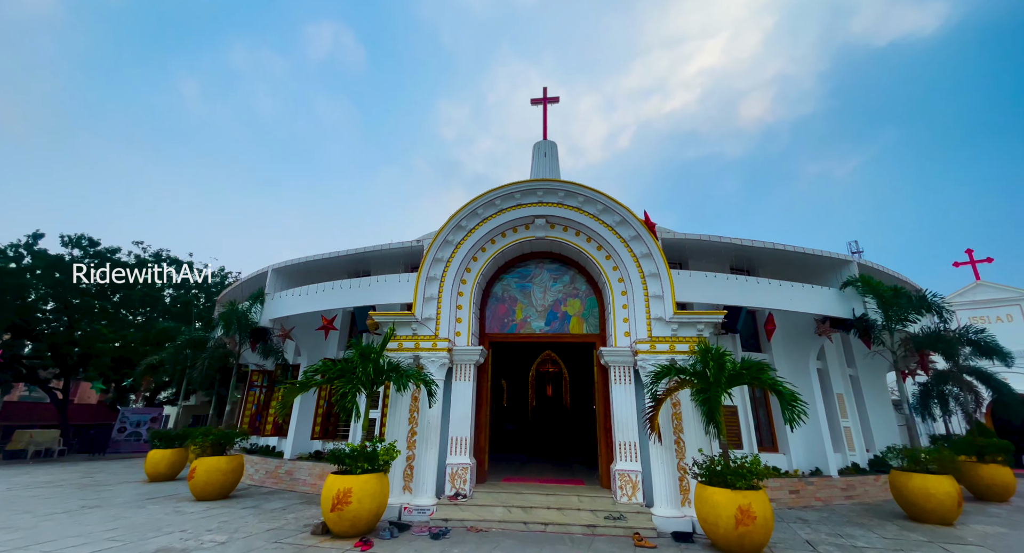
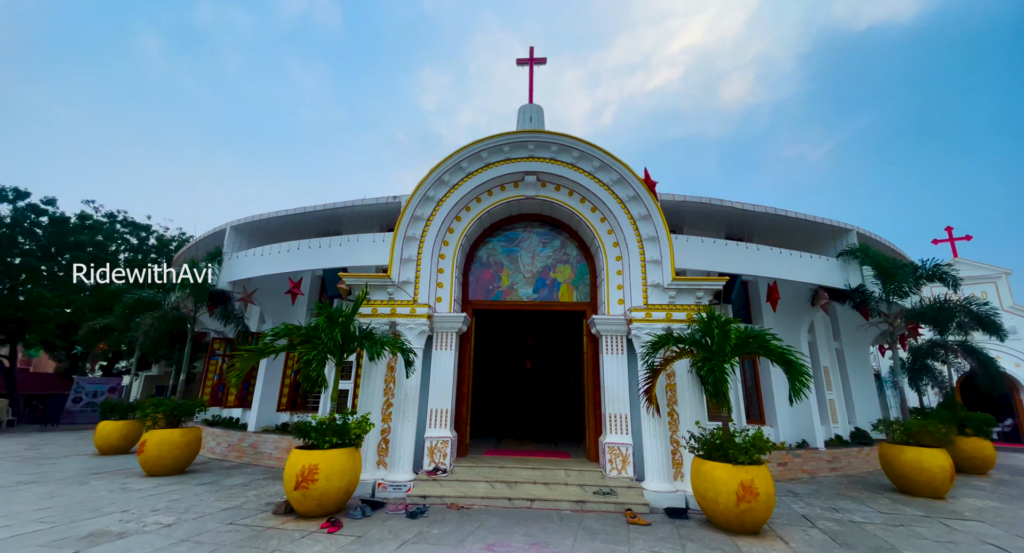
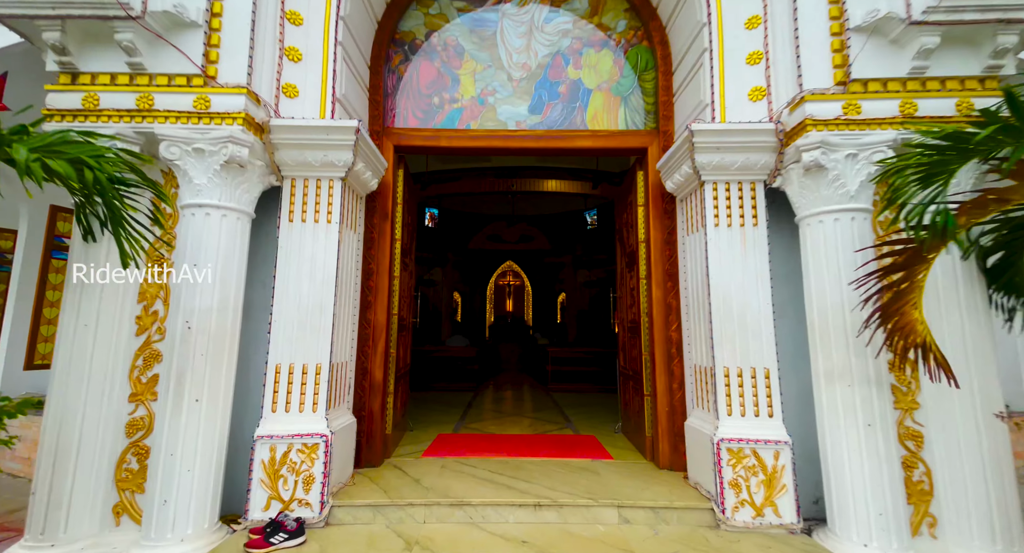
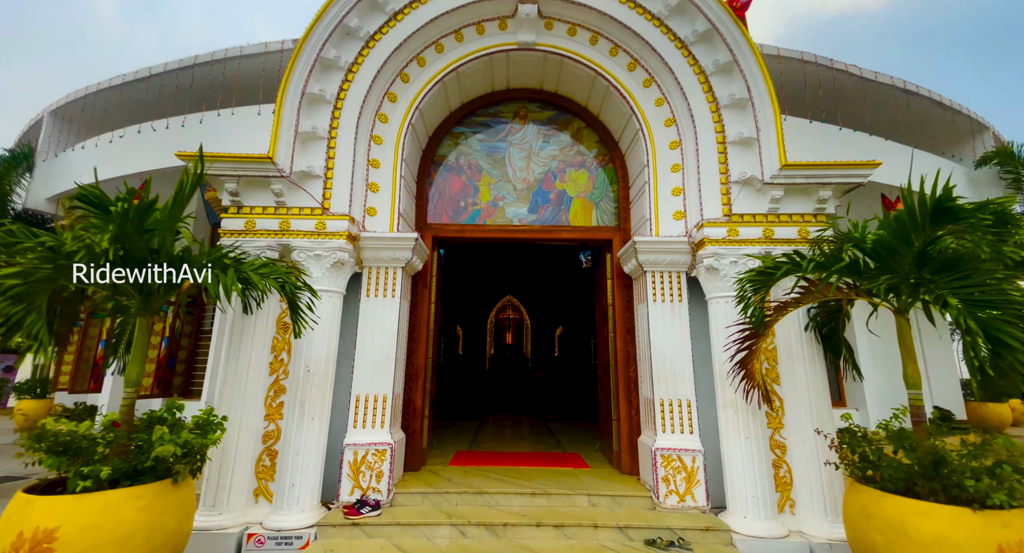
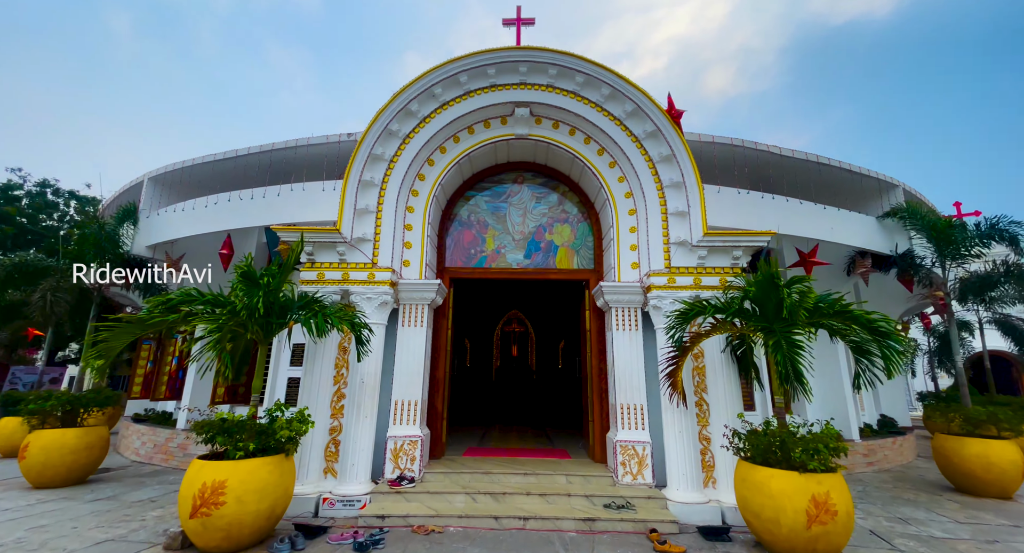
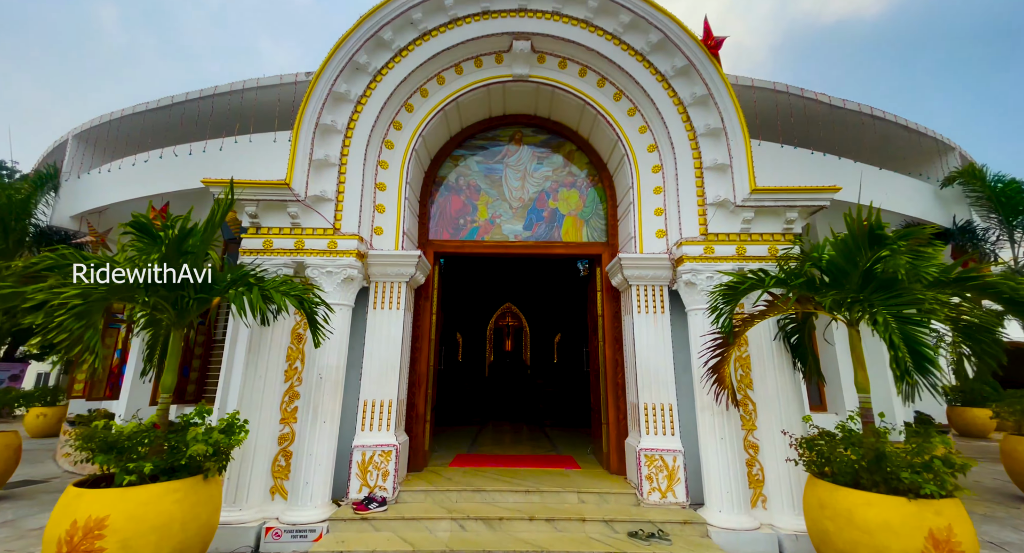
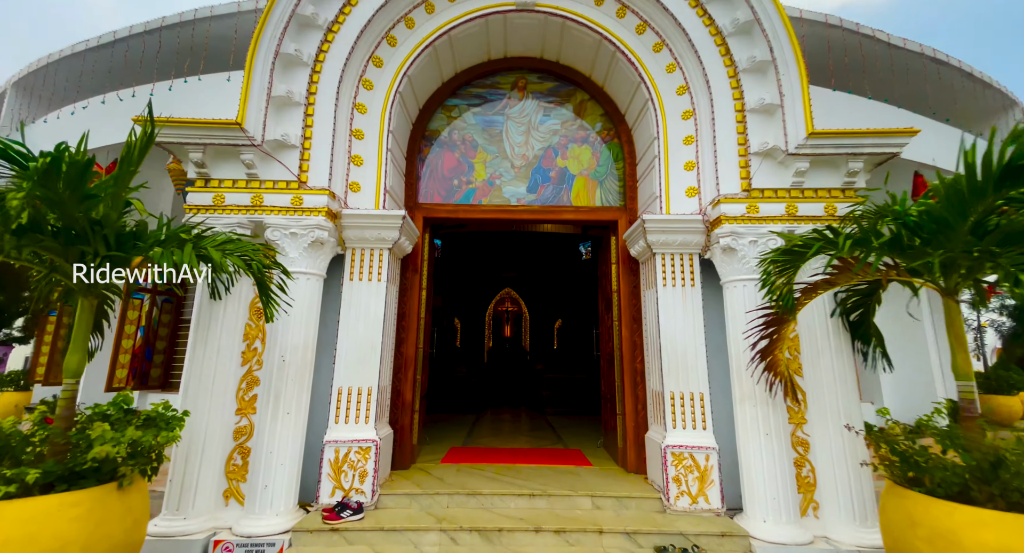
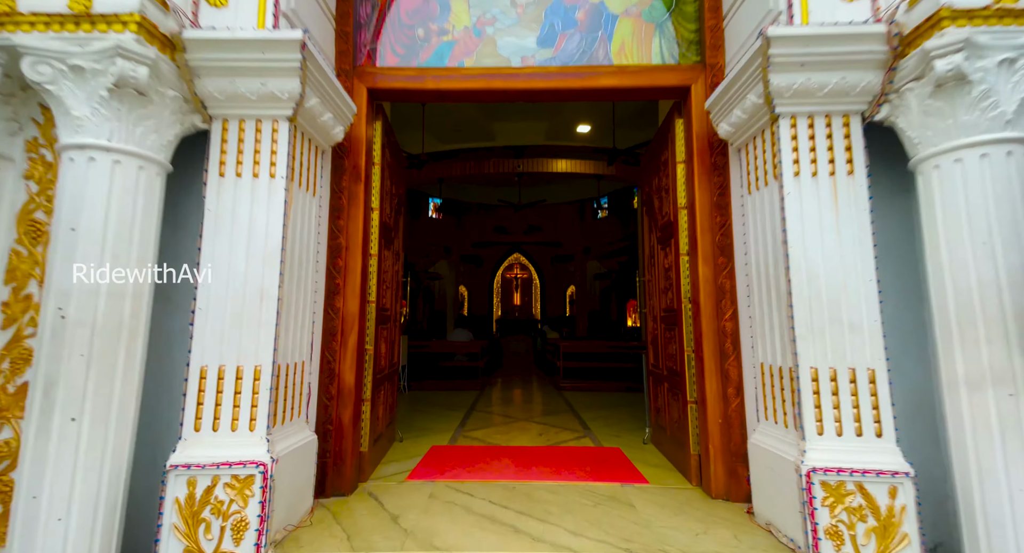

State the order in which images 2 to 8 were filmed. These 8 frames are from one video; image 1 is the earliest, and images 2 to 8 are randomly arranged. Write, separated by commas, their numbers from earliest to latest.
2, 5, 6, 4, 7, 3, 8
